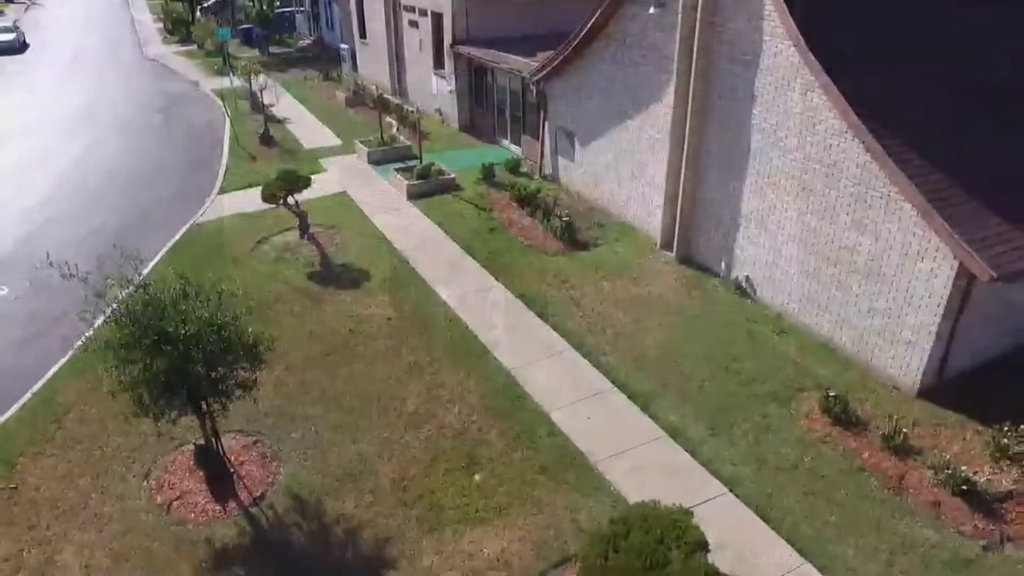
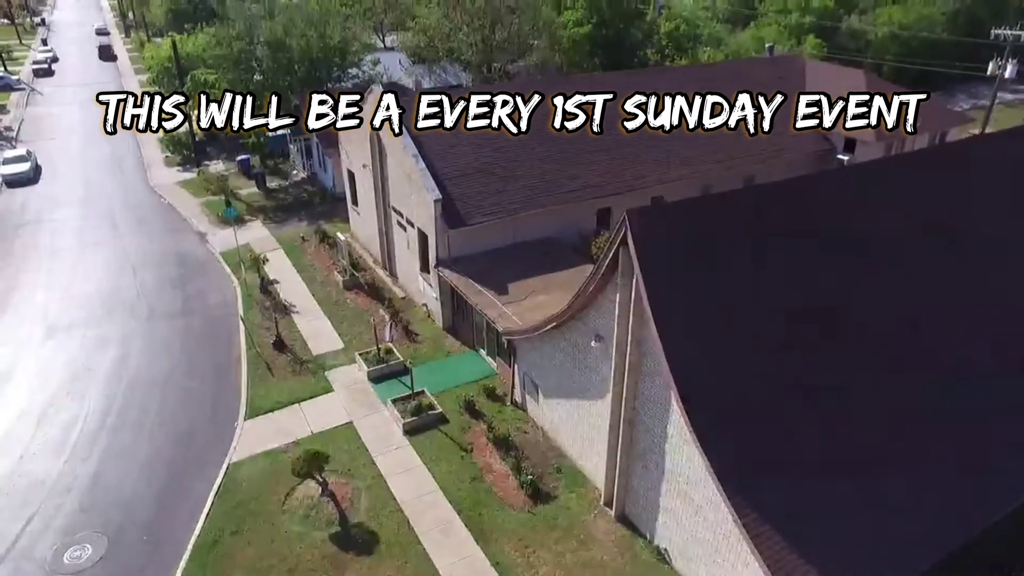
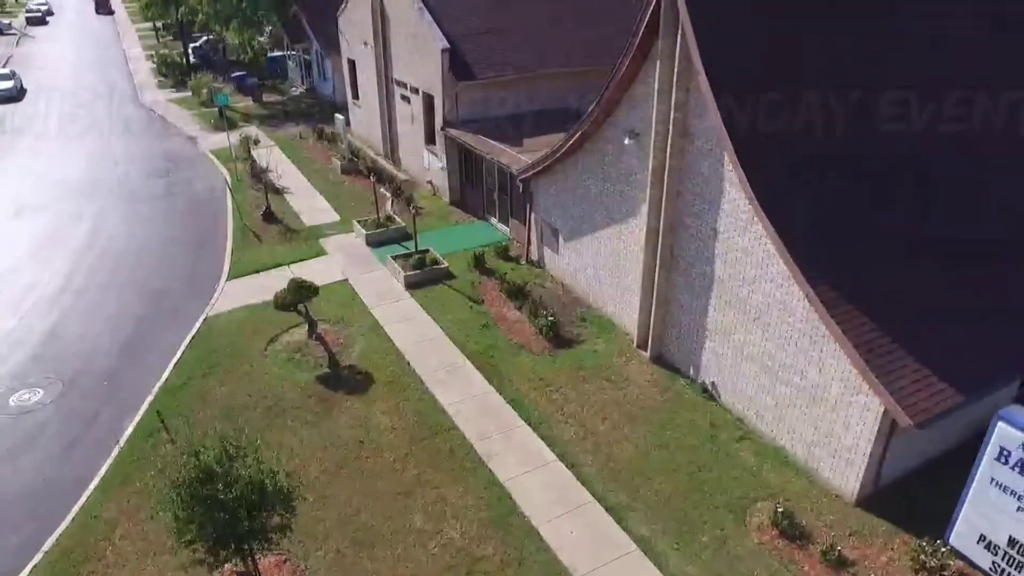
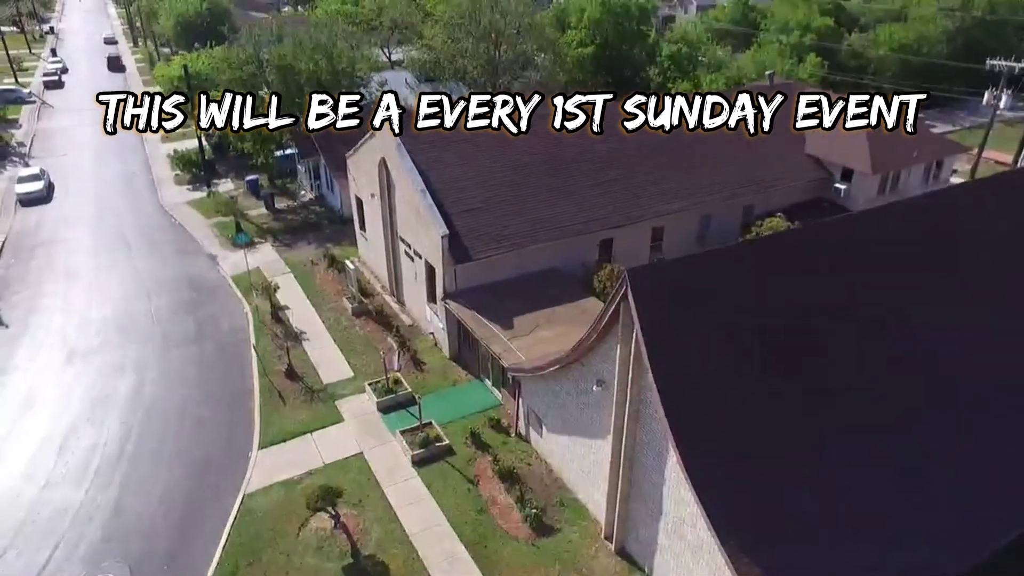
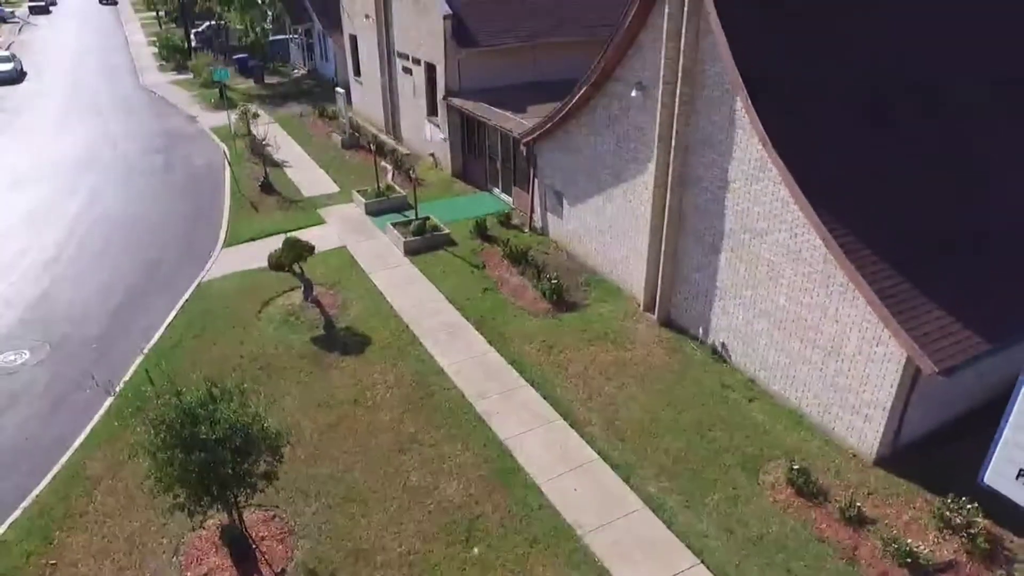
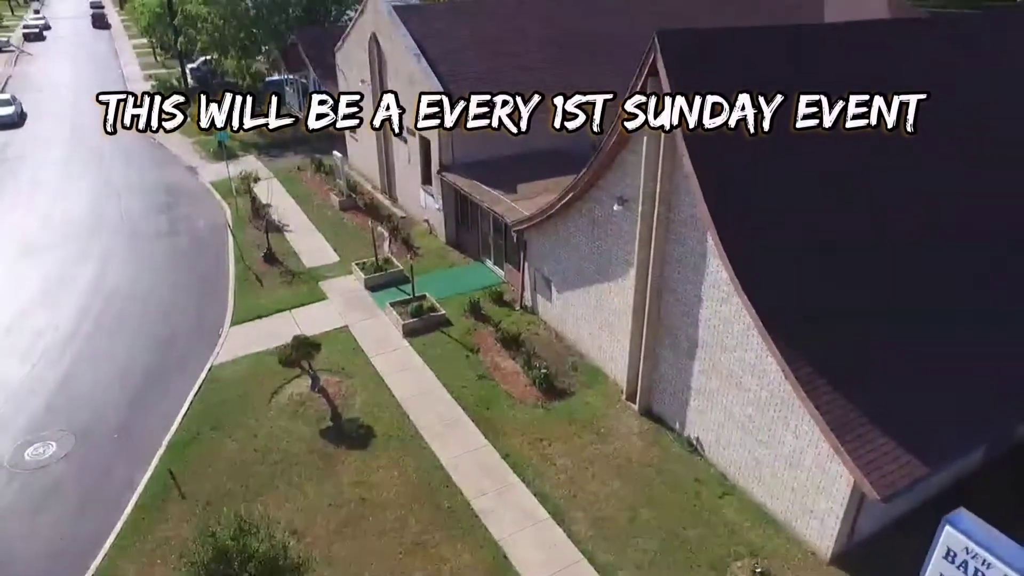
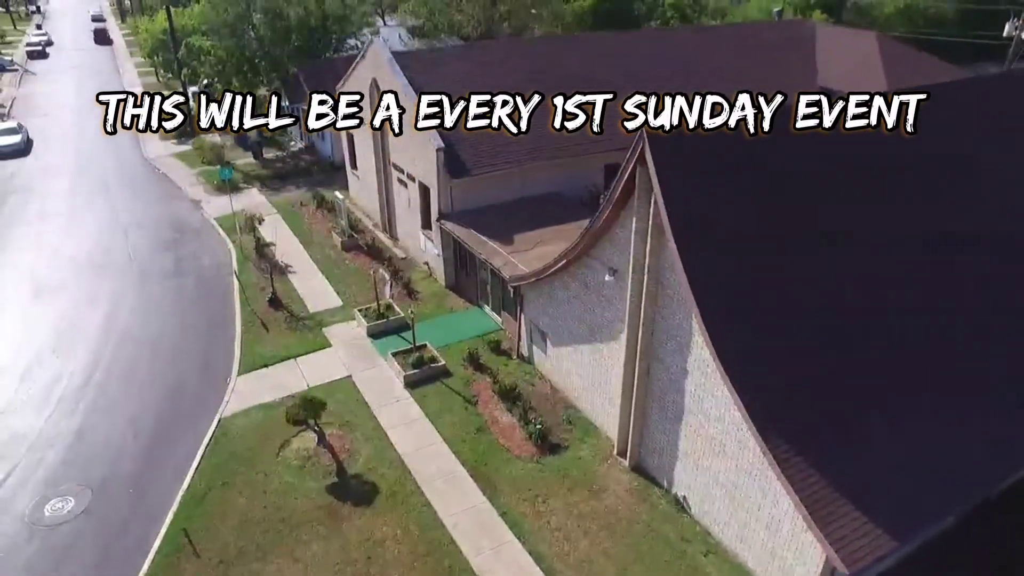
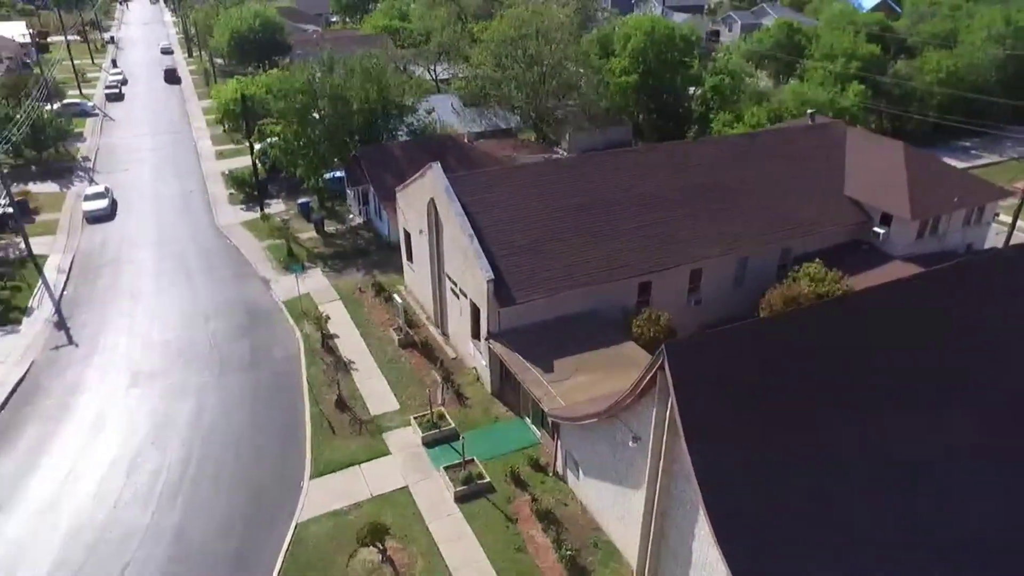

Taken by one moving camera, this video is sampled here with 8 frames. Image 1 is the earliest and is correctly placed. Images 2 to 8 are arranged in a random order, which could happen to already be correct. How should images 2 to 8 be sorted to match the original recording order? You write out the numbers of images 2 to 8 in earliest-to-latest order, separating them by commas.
5, 3, 6, 7, 2, 4, 8
